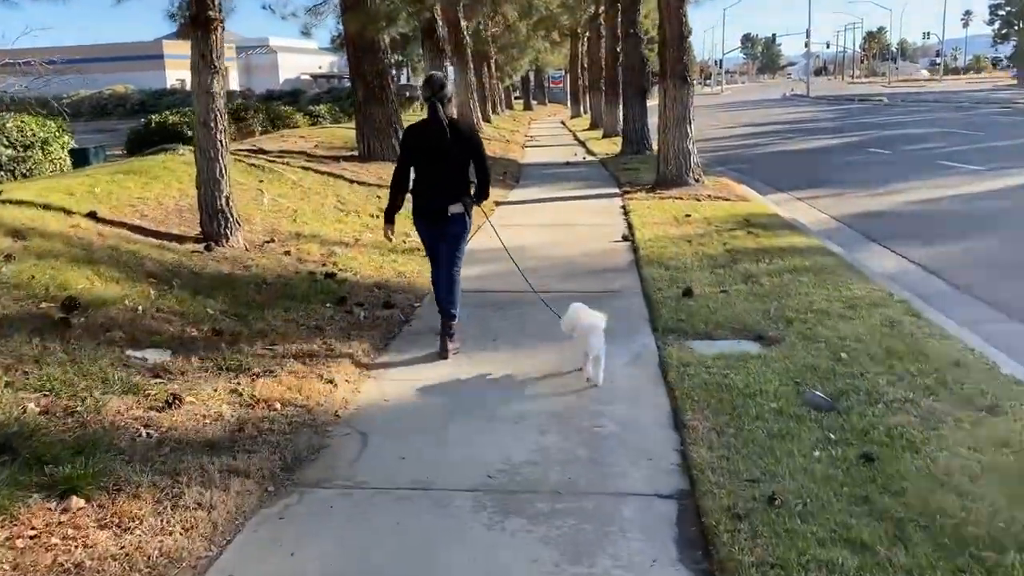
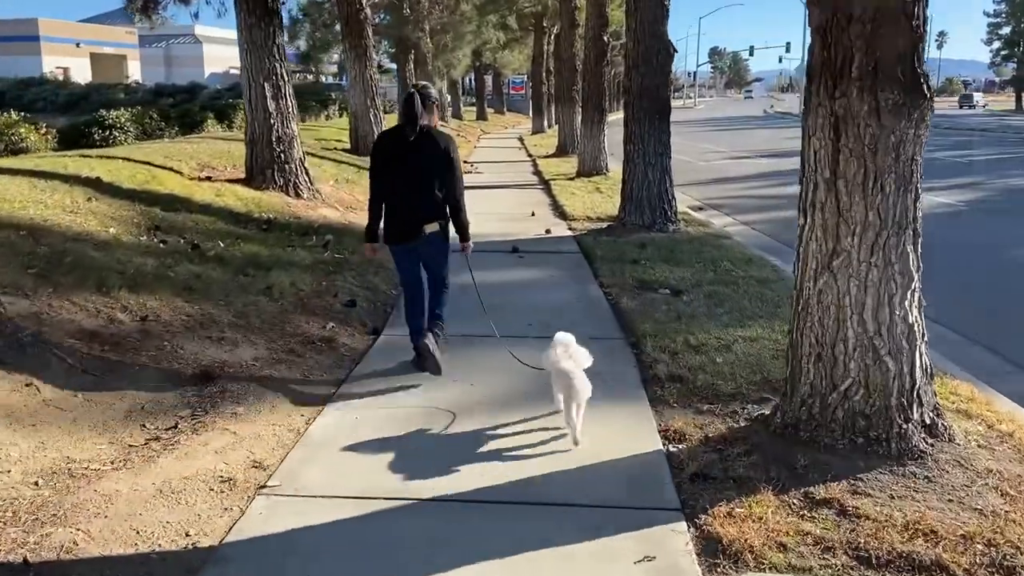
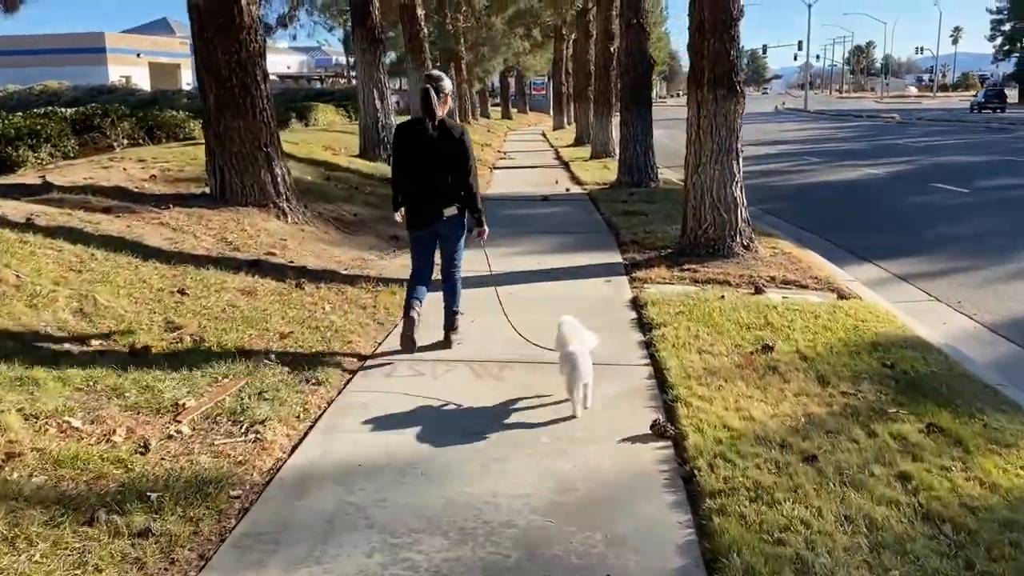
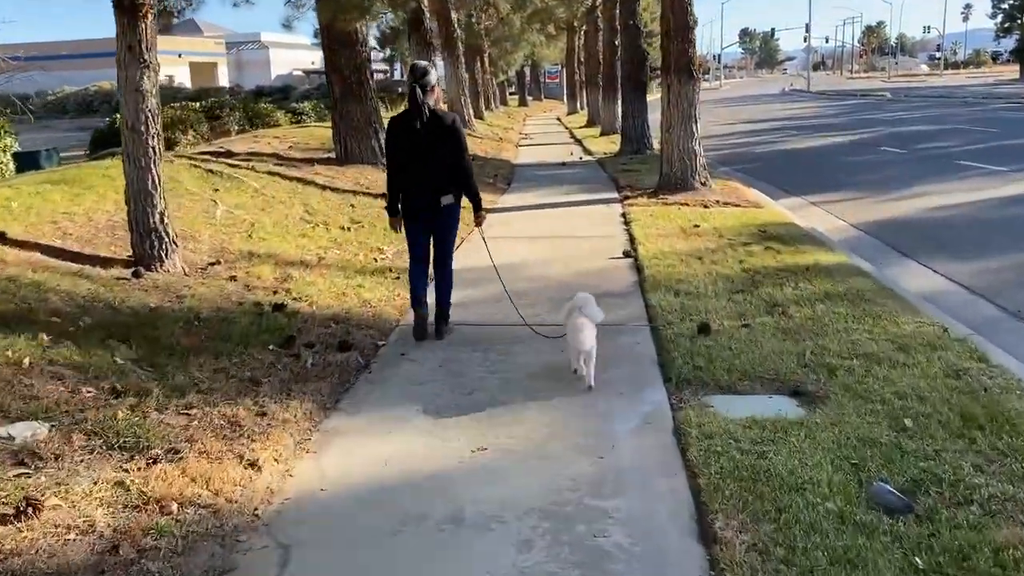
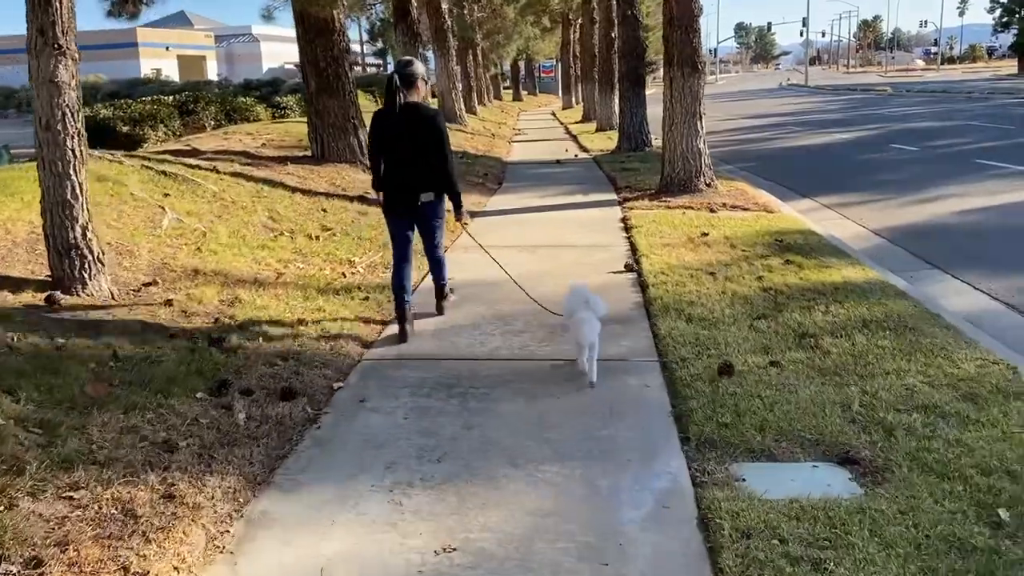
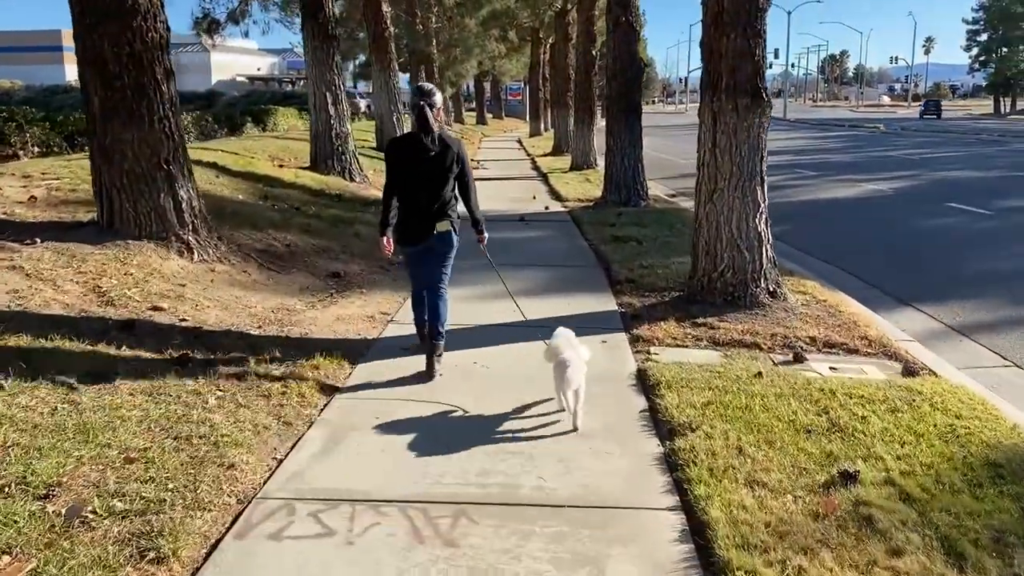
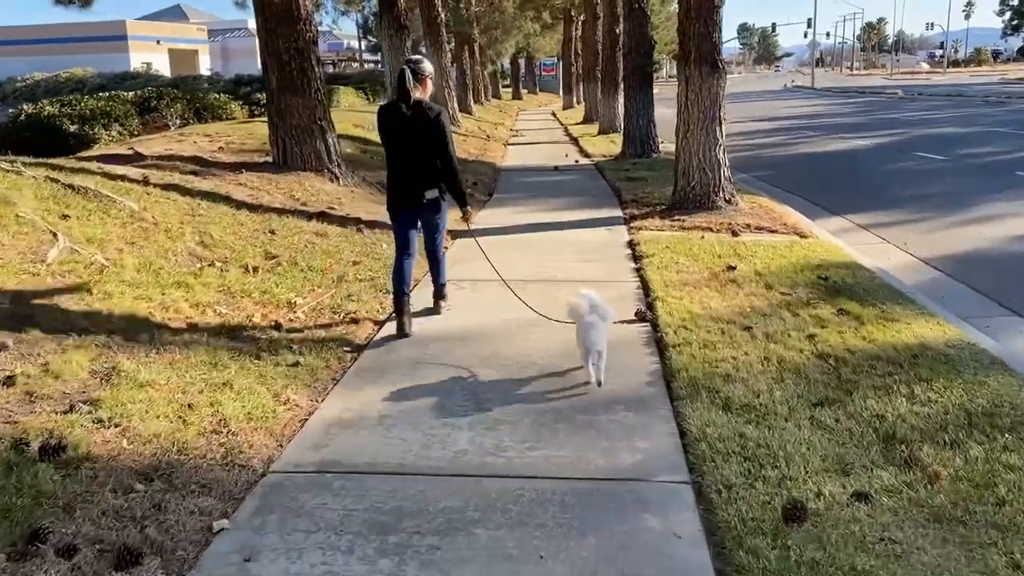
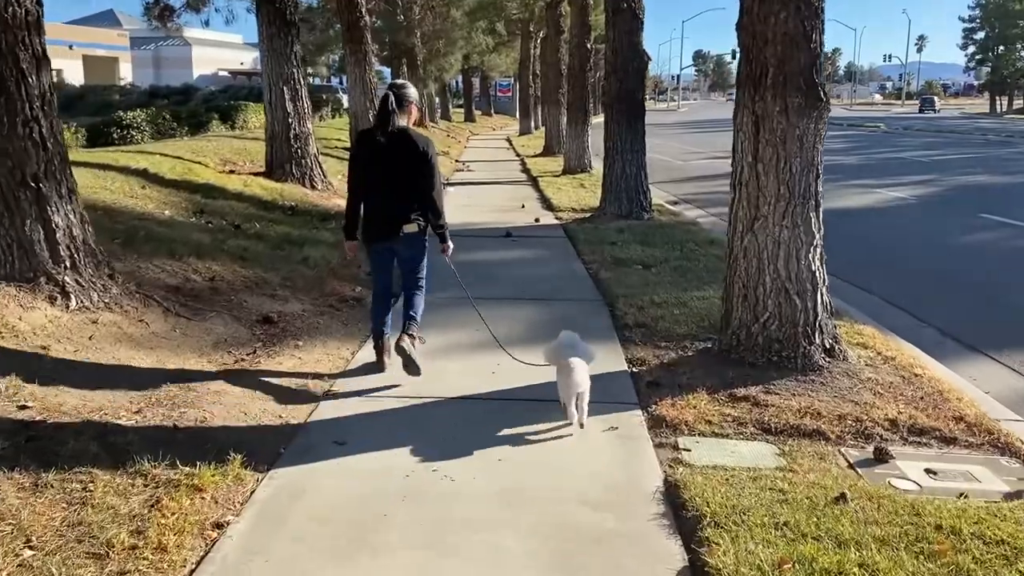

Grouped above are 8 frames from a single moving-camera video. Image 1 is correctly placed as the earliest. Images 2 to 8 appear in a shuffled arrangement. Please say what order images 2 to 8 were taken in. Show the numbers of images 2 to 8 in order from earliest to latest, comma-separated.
4, 5, 7, 3, 6, 8, 2
